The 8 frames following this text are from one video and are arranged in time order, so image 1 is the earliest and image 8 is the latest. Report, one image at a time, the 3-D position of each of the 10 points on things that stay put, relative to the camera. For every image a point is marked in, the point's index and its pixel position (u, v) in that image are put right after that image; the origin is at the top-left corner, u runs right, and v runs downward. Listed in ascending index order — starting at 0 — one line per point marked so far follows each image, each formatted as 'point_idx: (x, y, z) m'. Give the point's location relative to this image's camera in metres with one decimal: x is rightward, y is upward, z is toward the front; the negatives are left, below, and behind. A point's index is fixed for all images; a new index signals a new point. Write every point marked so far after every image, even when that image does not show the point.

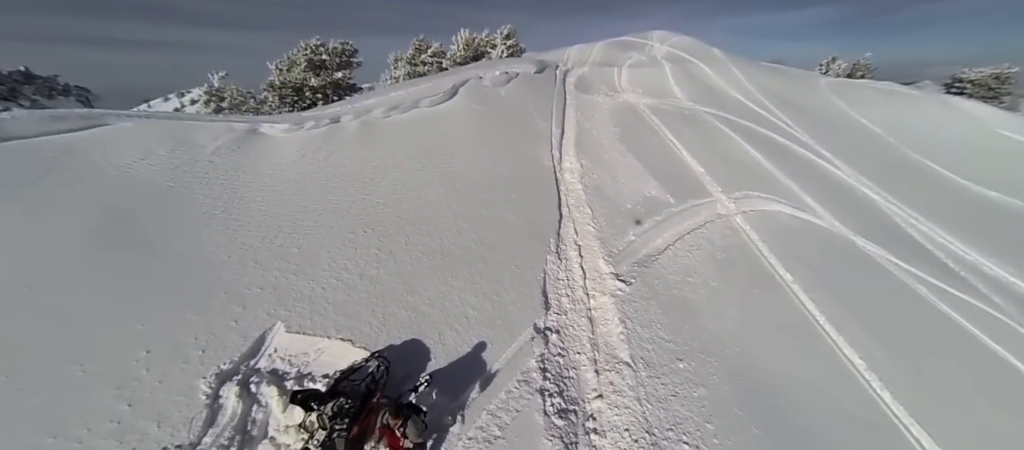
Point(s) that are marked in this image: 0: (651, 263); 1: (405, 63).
0: (+1.9, -0.5, +4.6) m
1: (-6.2, +10.6, +19.6) m
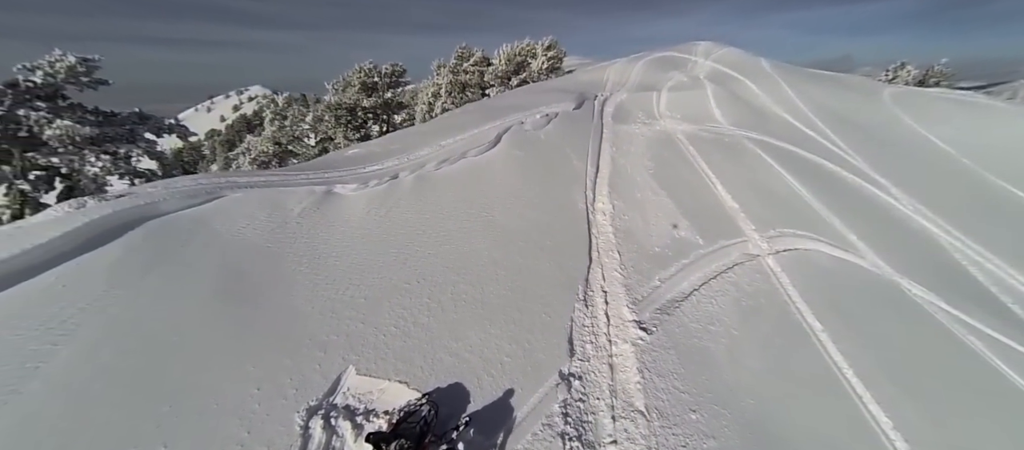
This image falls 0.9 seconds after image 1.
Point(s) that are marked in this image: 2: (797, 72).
0: (+2.3, -1.2, +4.8) m
1: (-3.9, +10.2, +20.5) m
2: (+14.4, +7.7, +16.2) m
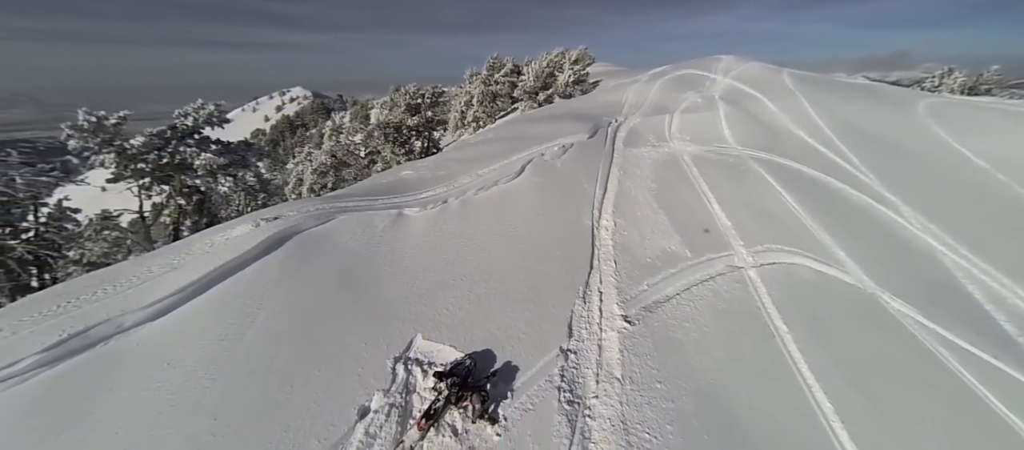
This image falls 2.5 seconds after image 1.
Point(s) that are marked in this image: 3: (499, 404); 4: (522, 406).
0: (+2.6, -1.5, +6.0) m
1: (-2.0, +10.0, +22.2) m
2: (+15.8, +7.1, +16.4) m
3: (-0.2, -2.3, +4.5) m
4: (+0.2, -2.3, +4.4) m
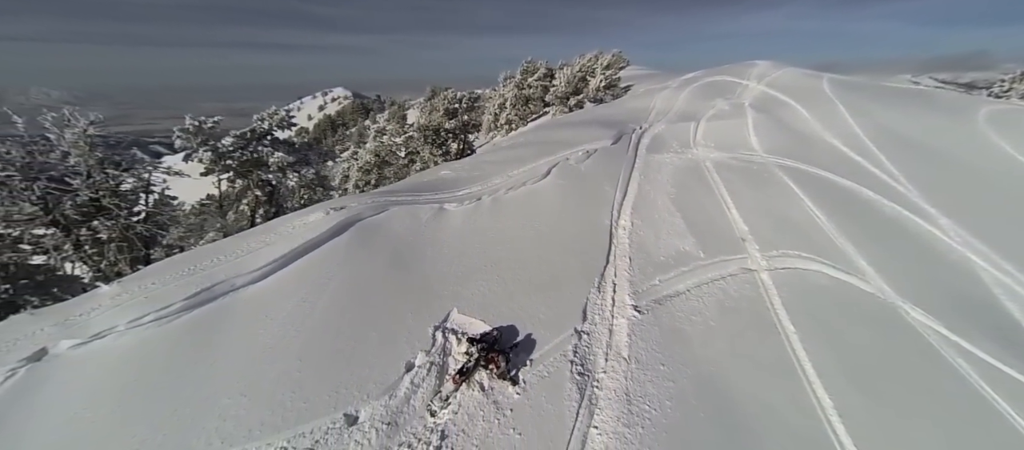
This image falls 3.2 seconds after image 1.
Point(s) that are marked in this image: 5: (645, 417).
0: (+3.1, -1.5, +6.5) m
1: (+0.2, +10.0, +23.0) m
2: (+17.4, +6.5, +15.8) m
3: (+0.1, -2.2, +5.3) m
4: (+0.5, -2.2, +5.2) m
5: (+2.0, -2.9, +5.1) m
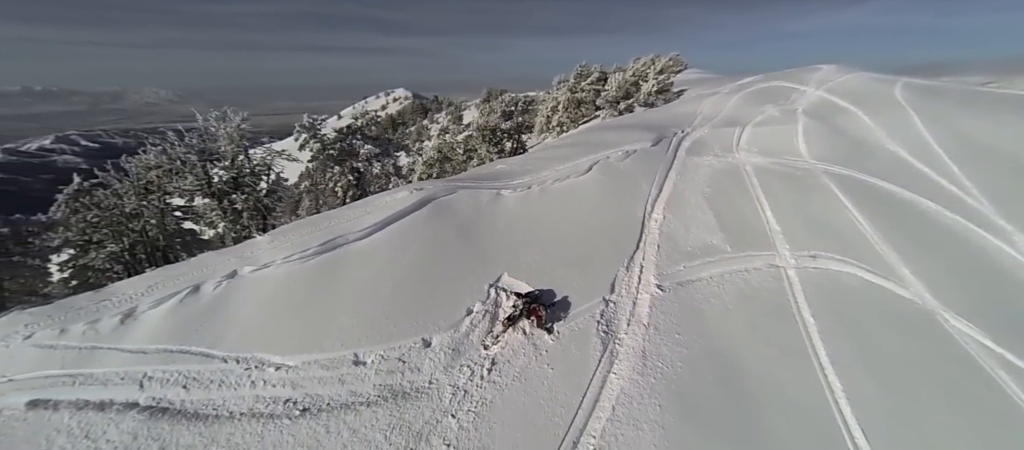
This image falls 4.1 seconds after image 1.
0: (+4.0, -1.4, +7.3) m
1: (+4.0, +10.2, +24.1) m
2: (+19.8, +5.8, +14.7) m
3: (+0.8, -1.9, +6.5) m
4: (+1.2, -1.9, +6.3) m
5: (+2.6, -2.6, +6.0) m
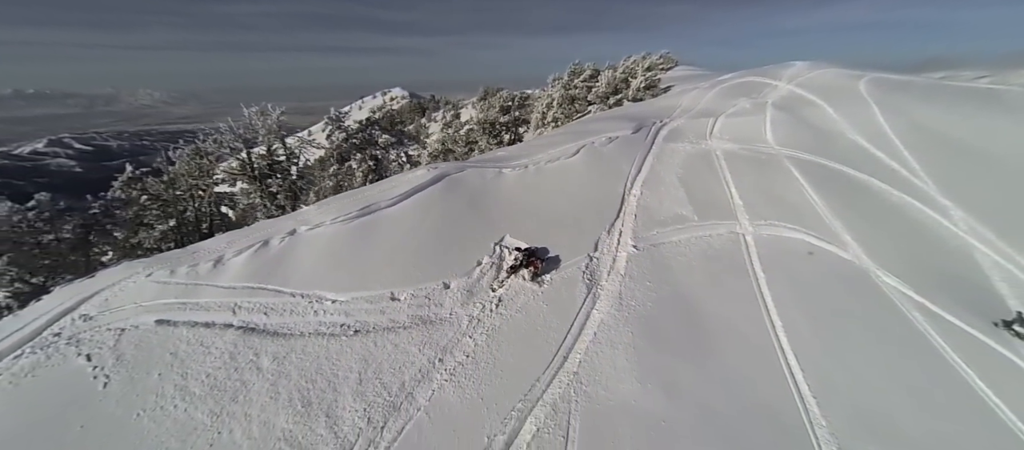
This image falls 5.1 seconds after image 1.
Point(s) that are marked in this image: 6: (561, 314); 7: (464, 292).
0: (+4.0, -0.6, +8.8) m
1: (+3.7, +11.1, +25.6) m
2: (+19.7, +6.8, +16.3) m
3: (+0.9, -1.1, +8.0) m
4: (+1.2, -1.2, +7.8) m
5: (+2.7, -1.9, +7.6) m
6: (+1.1, -2.0, +7.2) m
7: (-1.1, -1.5, +7.4) m
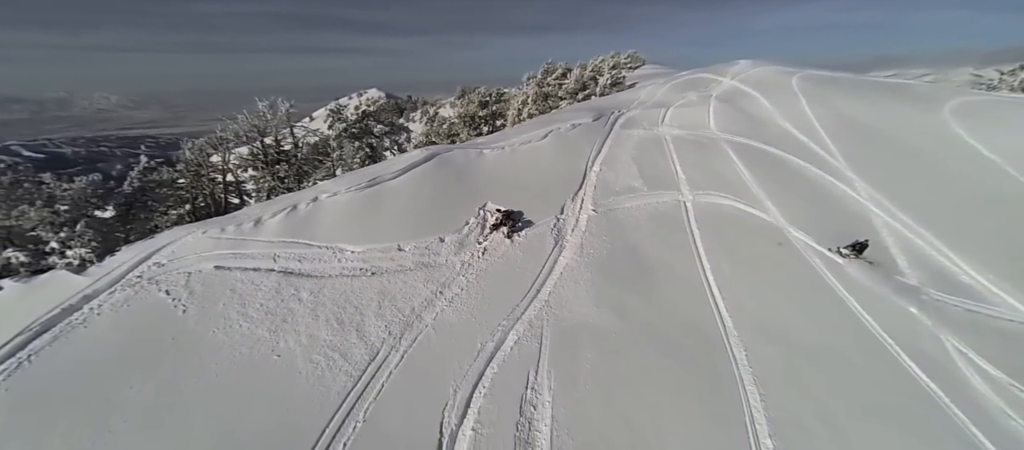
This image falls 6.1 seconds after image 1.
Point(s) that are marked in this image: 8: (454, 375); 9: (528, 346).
0: (+3.4, +0.5, +10.9) m
1: (+1.8, +12.1, +27.6) m
2: (+18.4, +8.4, +19.3) m
3: (+0.4, -0.1, +9.9) m
4: (+0.7, -0.2, +9.8) m
5: (+2.2, -0.8, +9.6) m
6: (+0.6, -1.0, +9.2) m
7: (-1.5, -0.5, +9.2) m
8: (-1.2, -3.1, +6.6) m
9: (+0.4, -2.7, +7.3) m
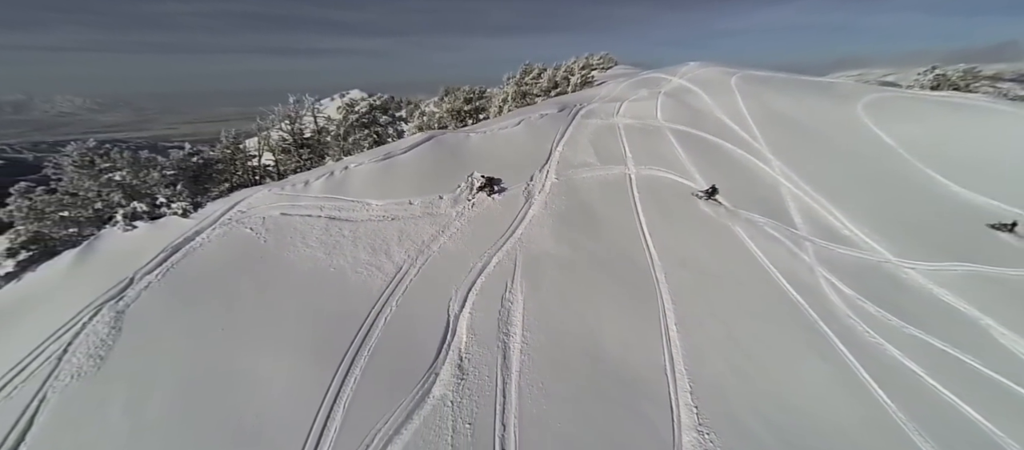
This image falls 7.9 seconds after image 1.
0: (+2.6, +2.1, +14.3) m
1: (0.0, +13.6, +30.8) m
2: (+17.0, +10.3, +23.3) m
3: (-0.4, +1.4, +13.1) m
4: (0.0, +1.3, +13.0) m
5: (+1.5, +0.7, +12.9) m
6: (0.0, +0.5, +12.4) m
7: (-2.2, +0.9, +12.3) m
8: (-1.7, -1.6, +9.8) m
9: (-0.2, -1.2, +10.5) m
